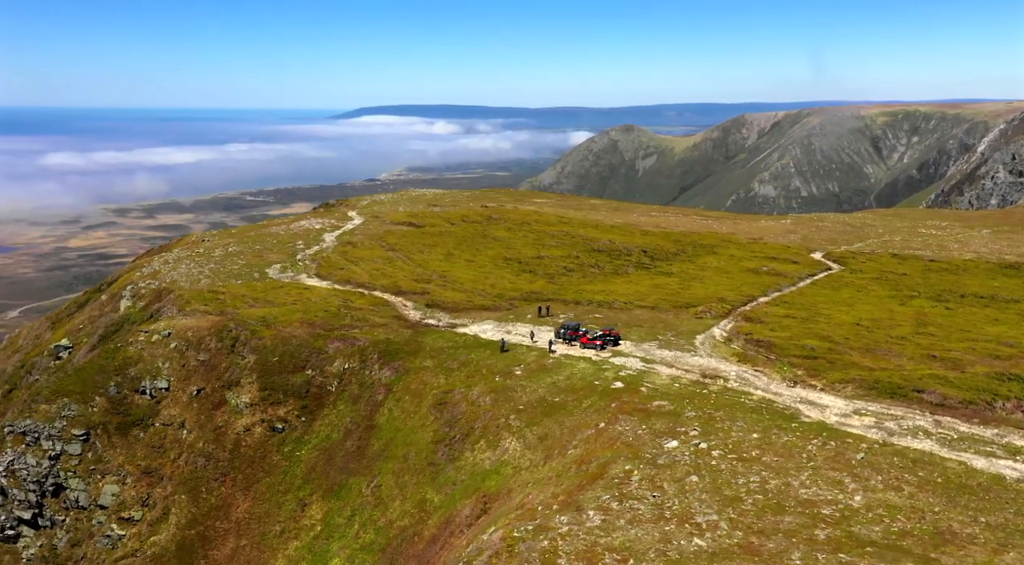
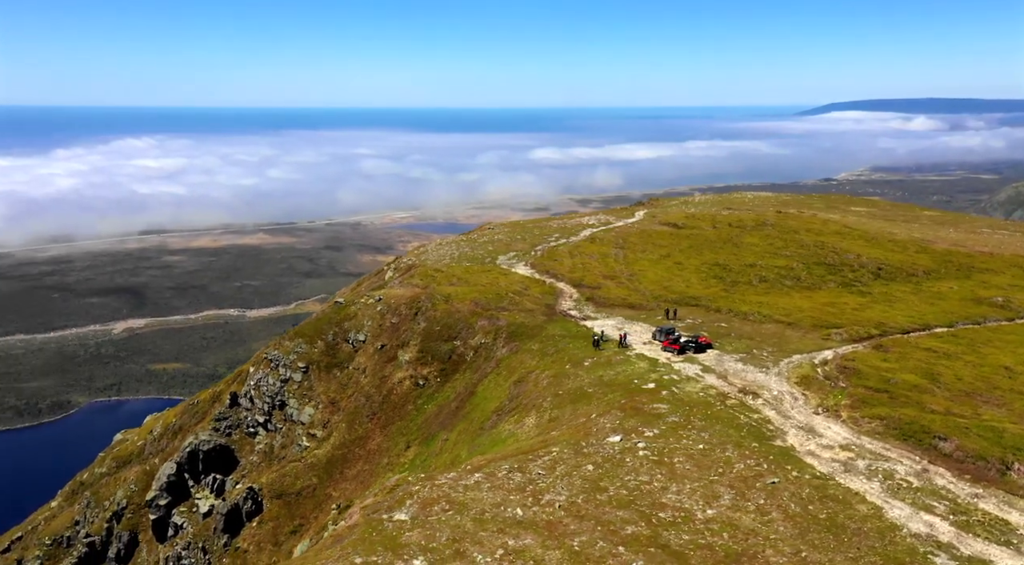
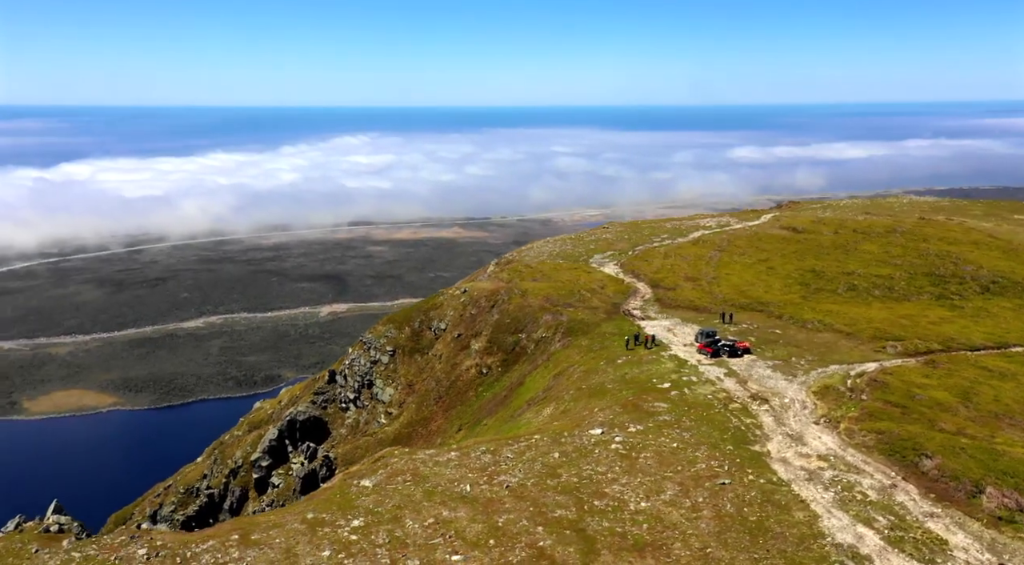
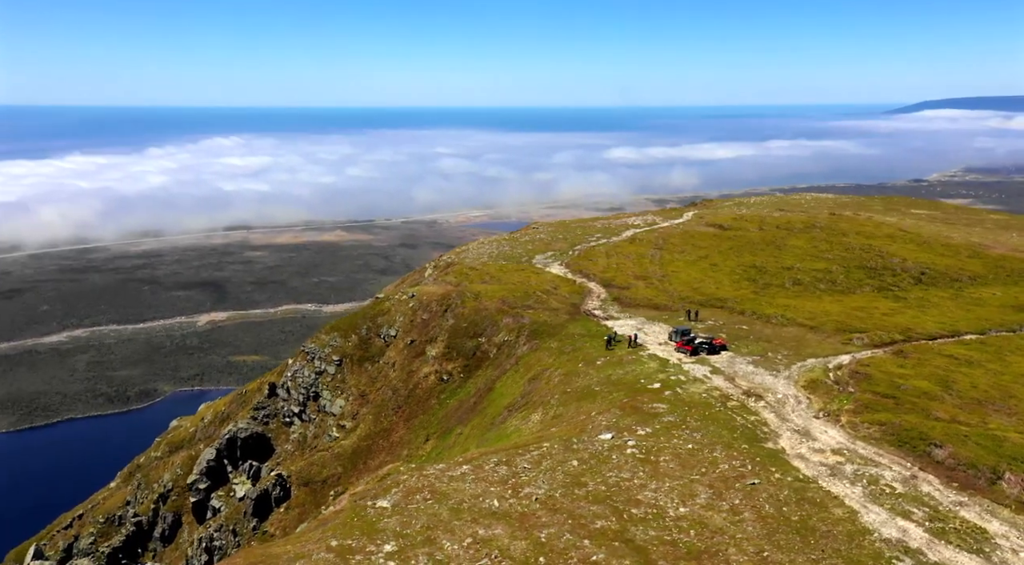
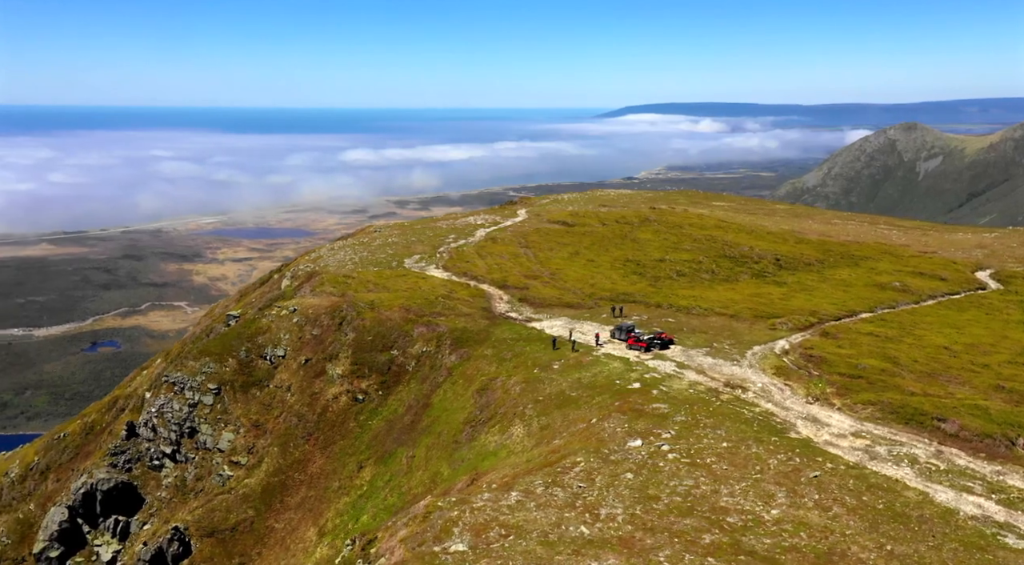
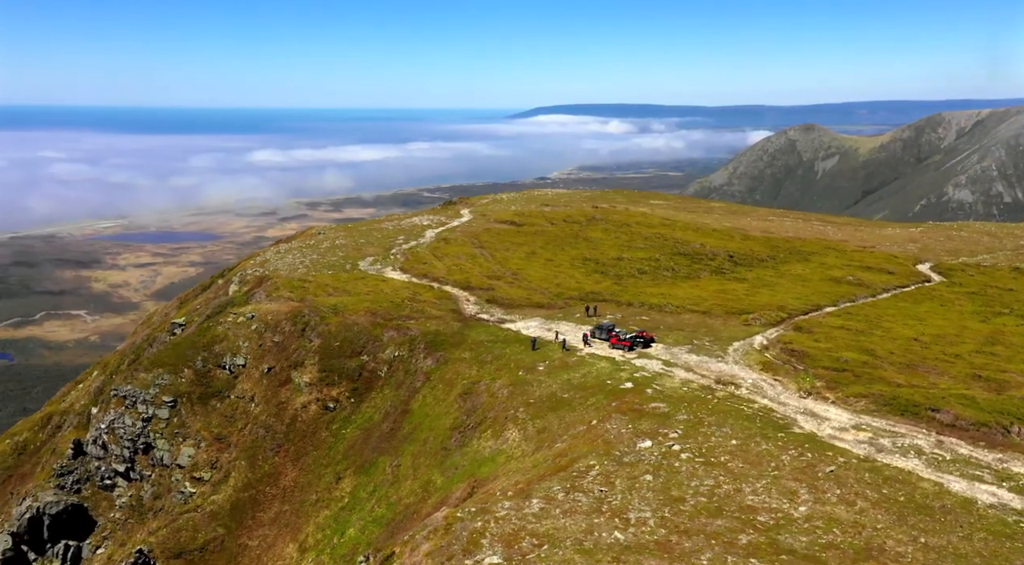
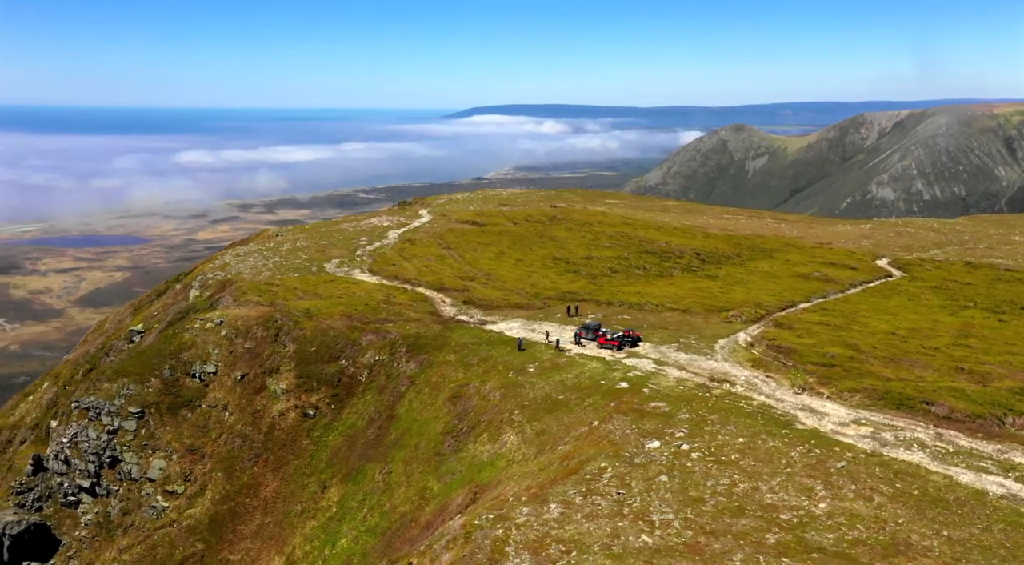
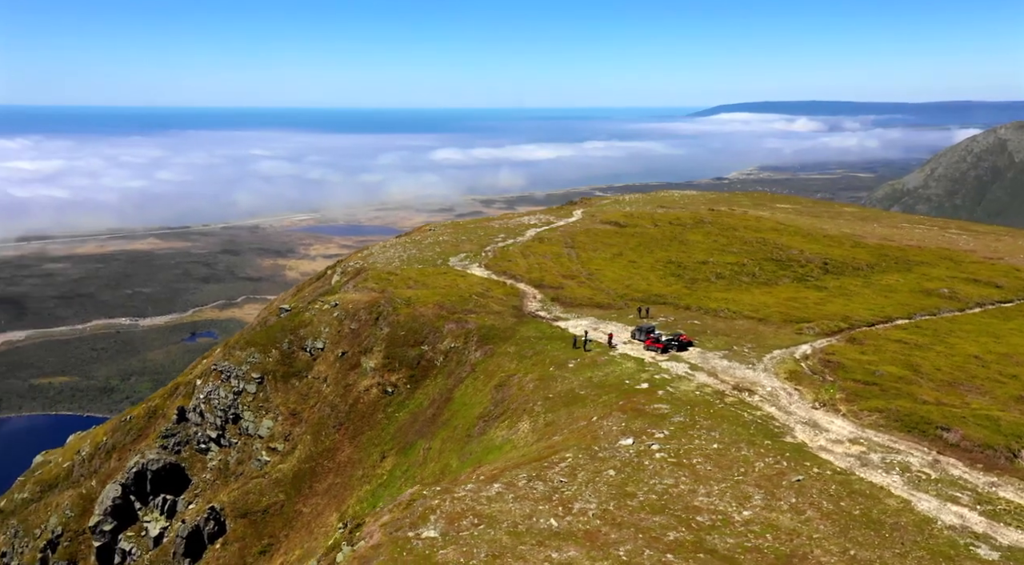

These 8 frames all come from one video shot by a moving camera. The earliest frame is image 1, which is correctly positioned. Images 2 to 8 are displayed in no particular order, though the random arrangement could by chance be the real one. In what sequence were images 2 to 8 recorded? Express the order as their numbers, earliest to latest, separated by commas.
7, 6, 5, 8, 2, 4, 3
